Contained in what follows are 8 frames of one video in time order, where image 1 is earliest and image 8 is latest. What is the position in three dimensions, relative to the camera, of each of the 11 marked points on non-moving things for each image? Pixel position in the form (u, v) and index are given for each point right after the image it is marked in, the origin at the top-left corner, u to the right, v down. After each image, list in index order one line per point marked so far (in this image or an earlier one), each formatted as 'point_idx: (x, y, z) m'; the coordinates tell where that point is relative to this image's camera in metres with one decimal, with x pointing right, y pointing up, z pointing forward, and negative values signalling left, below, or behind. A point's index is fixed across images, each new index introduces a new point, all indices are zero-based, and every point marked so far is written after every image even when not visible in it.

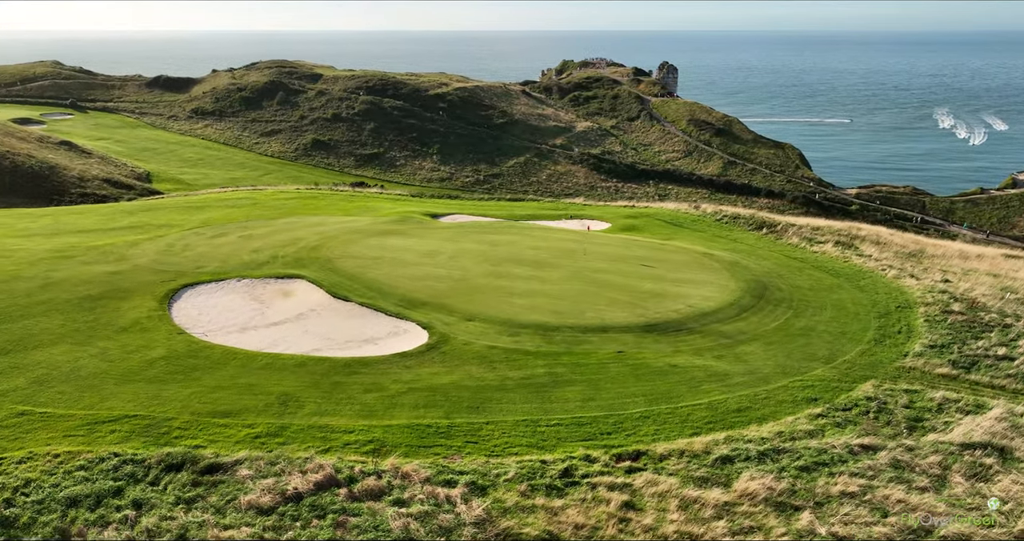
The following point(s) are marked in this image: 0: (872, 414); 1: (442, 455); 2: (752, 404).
0: (+7.5, -3.0, +14.9) m
1: (-1.3, -3.4, +13.1) m
2: (+5.2, -2.9, +15.5) m
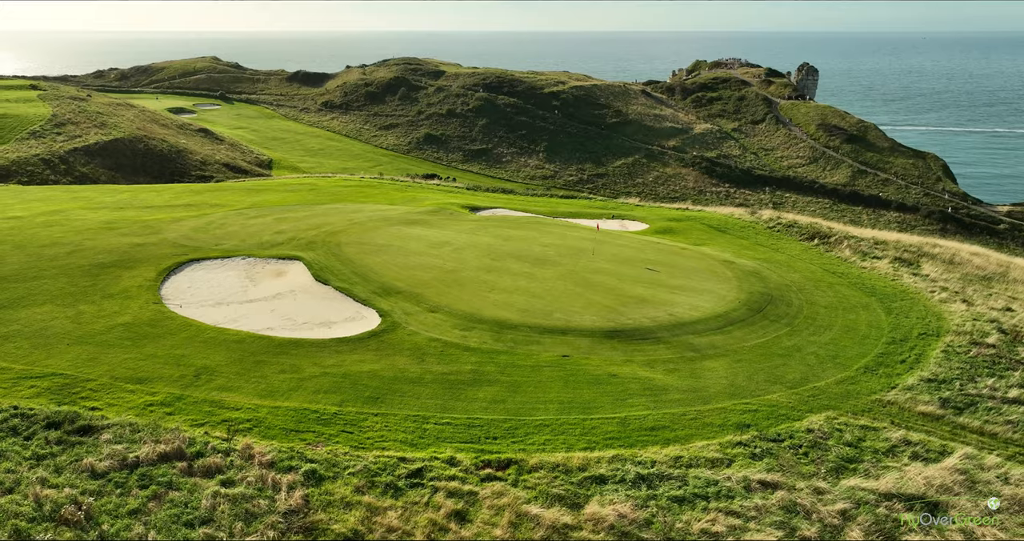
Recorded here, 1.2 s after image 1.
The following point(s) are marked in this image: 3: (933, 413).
0: (+5.3, -3.3, +13.0) m
1: (-3.8, -3.1, +12.9) m
2: (+3.1, -3.0, +14.0) m
3: (+8.6, -2.9, +14.6) m
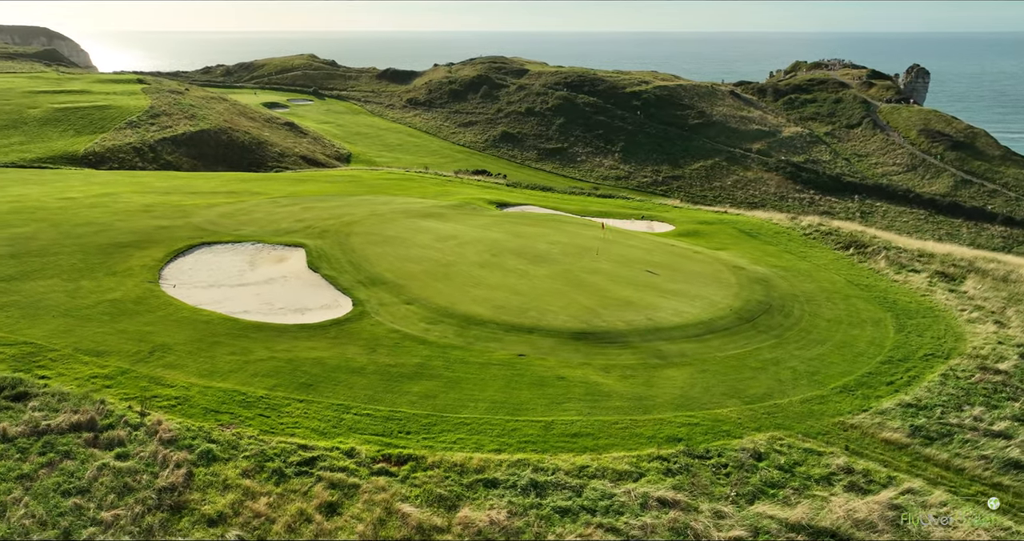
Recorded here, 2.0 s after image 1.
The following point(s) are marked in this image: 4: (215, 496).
0: (+3.6, -3.3, +12.0) m
1: (-5.4, -2.8, +13.0) m
2: (+1.6, -3.0, +13.3) m
3: (+7.1, -3.2, +13.1) m
4: (-4.5, -3.4, +10.8) m
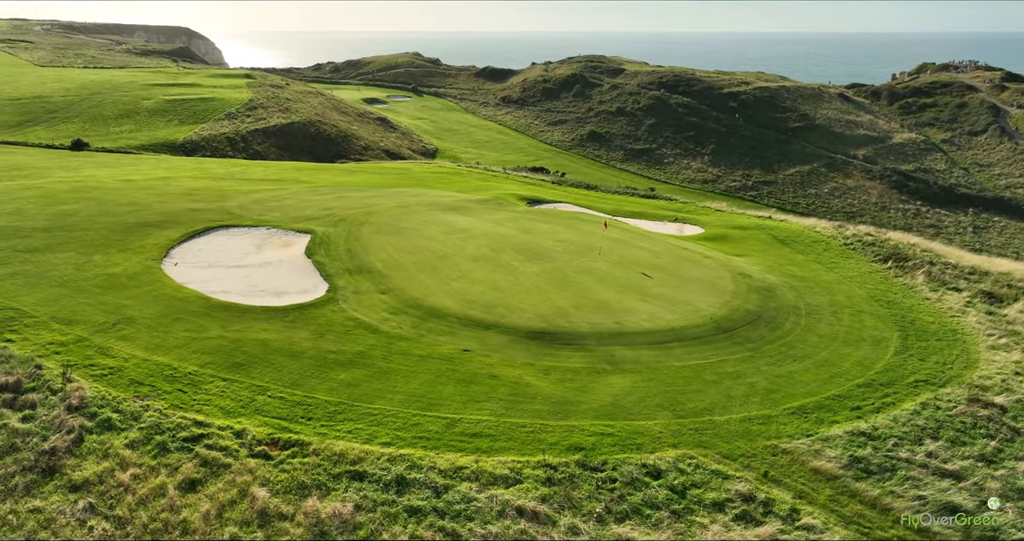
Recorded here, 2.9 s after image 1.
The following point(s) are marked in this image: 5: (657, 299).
0: (+1.5, -3.3, +11.1) m
1: (-7.1, -2.3, +13.5) m
2: (-0.3, -2.9, +12.7) m
3: (+5.2, -3.3, +11.8) m
4: (-6.6, -3.0, +11.2) m
5: (+3.9, -0.8, +19.3) m
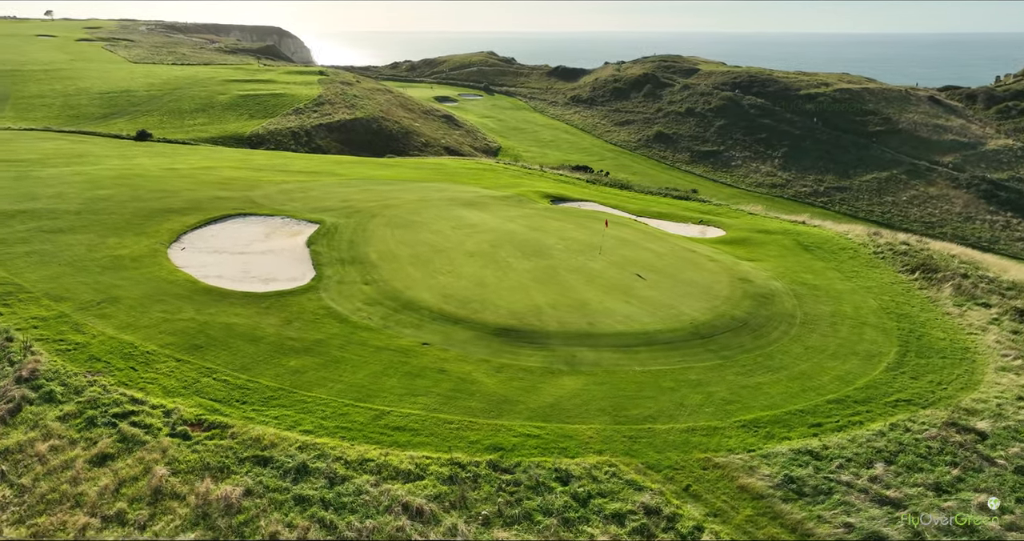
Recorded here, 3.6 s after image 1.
0: (0.0, -3.3, +10.7) m
1: (-8.3, -1.9, +13.9) m
2: (-1.6, -2.8, +12.5) m
3: (+3.8, -3.4, +10.9) m
4: (-8.1, -2.6, +11.6) m
5: (+3.4, -0.8, +18.5) m
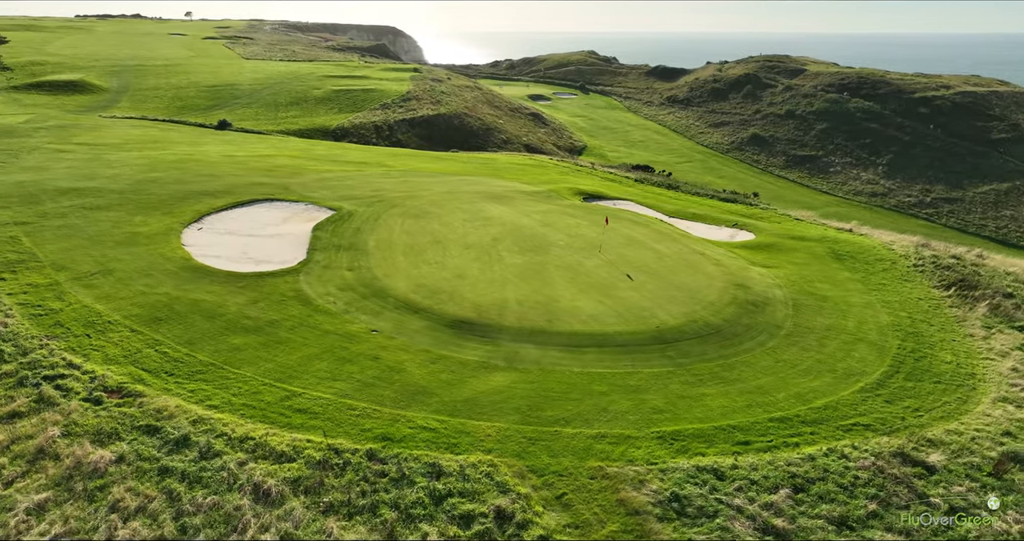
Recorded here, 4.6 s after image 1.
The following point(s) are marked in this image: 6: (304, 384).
0: (-2.0, -3.0, +10.4) m
1: (-9.7, -1.3, +14.8) m
2: (-3.3, -2.5, +12.4) m
3: (+1.7, -3.3, +10.1) m
4: (-9.8, -2.0, +12.5) m
5: (+2.6, -0.8, +17.7) m
6: (-3.9, -2.1, +13.4) m
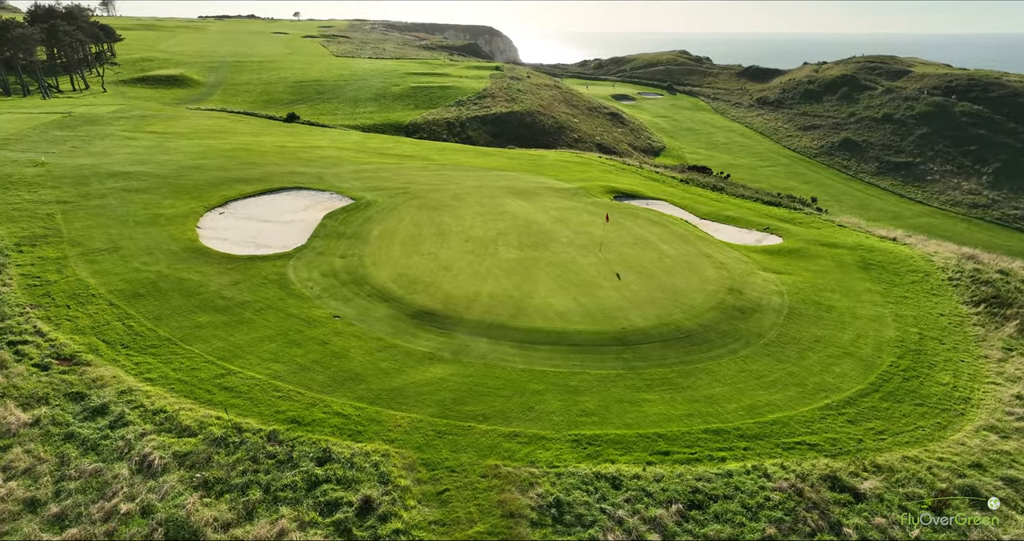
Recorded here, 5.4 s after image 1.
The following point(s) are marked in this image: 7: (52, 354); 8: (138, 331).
0: (-3.6, -2.8, +10.4) m
1: (-10.6, -0.7, +15.8) m
2: (-4.6, -2.1, +12.5) m
3: (0.0, -3.2, +9.6) m
4: (-11.1, -1.4, +13.5) m
5: (+1.9, -0.7, +17.1) m
6: (-5.1, -1.8, +13.6) m
7: (-8.7, -1.6, +13.5) m
8: (-7.8, -1.3, +14.9) m
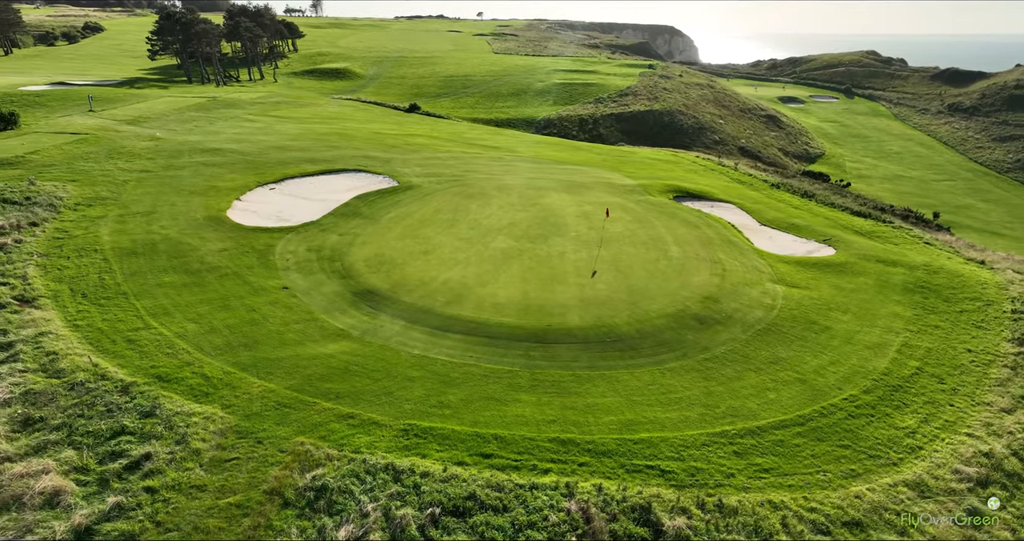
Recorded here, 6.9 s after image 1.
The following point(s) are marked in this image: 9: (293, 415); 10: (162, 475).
0: (-6.4, -2.1, +11.0) m
1: (-11.8, +0.4, +17.8) m
2: (-6.8, -1.4, +13.3) m
3: (-3.1, -2.8, +9.4) m
4: (-12.8, -0.2, +15.7) m
5: (+0.7, -0.5, +16.1) m
6: (-7.0, -1.0, +14.4) m
7: (-10.5, -0.5, +15.1) m
8: (-9.3, -0.3, +16.2) m
9: (-3.3, -2.3, +11.2) m
10: (-4.4, -2.7, +9.5) m
